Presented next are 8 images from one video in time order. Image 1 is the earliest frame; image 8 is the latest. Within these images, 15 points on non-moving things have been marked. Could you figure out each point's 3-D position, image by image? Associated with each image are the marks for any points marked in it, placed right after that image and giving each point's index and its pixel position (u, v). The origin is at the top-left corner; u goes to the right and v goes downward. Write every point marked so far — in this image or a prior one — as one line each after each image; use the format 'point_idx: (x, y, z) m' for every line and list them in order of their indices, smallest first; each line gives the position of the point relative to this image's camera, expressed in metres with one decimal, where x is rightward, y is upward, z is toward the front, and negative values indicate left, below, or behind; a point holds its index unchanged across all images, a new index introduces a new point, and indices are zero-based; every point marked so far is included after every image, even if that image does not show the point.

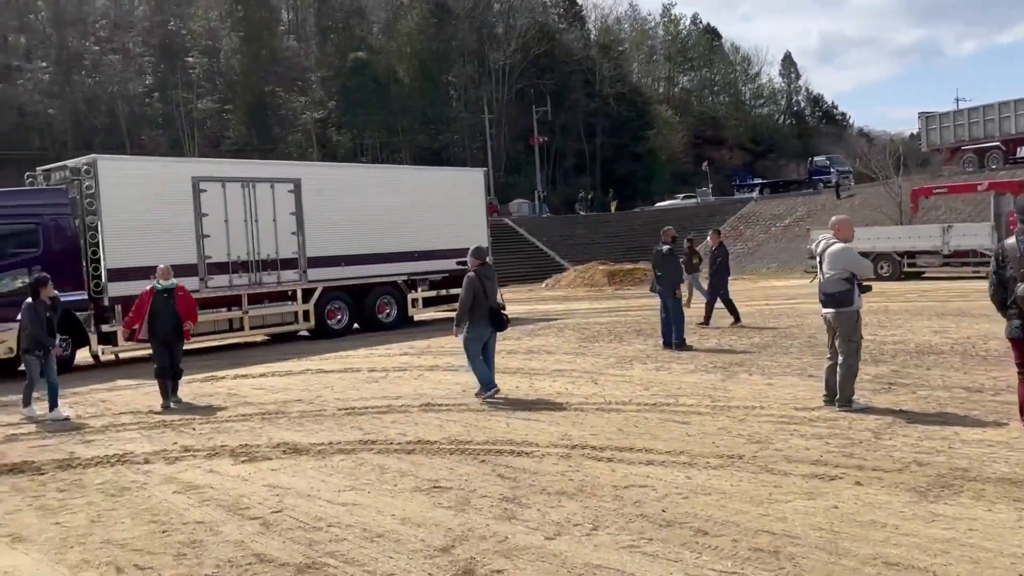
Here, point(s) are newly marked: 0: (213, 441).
0: (-3.0, -1.5, +8.9) m
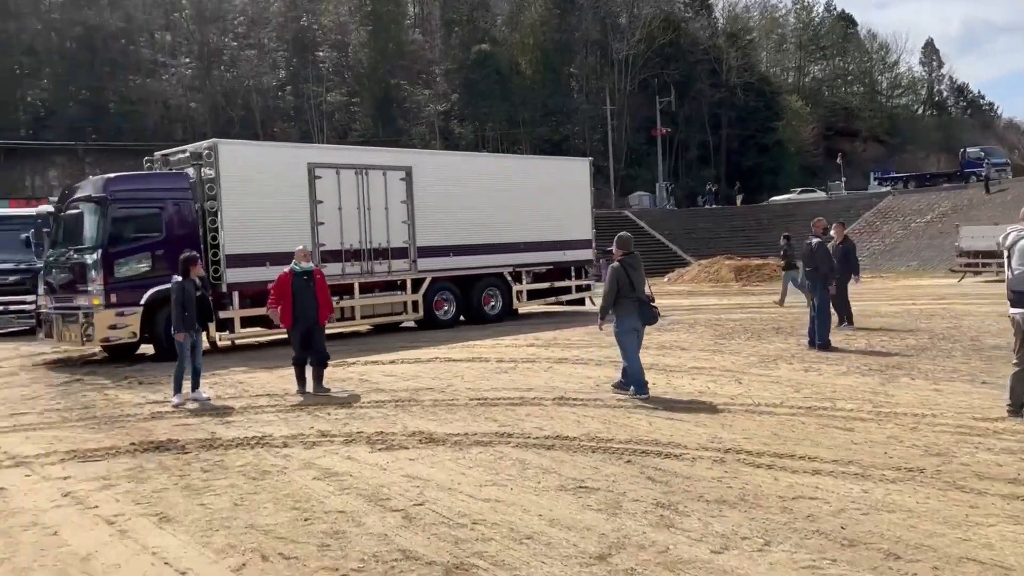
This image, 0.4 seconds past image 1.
0: (-1.6, -1.4, +8.8) m
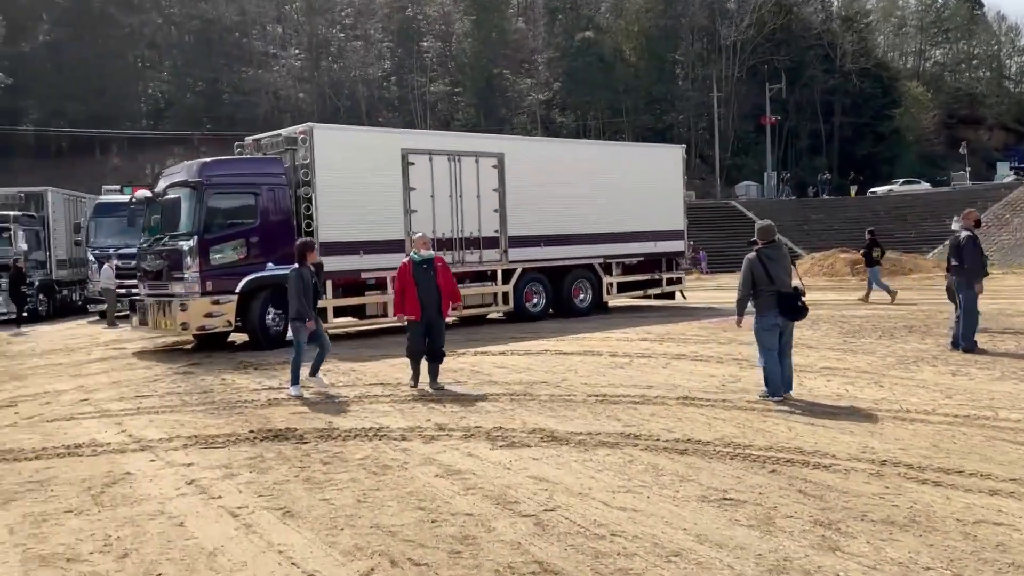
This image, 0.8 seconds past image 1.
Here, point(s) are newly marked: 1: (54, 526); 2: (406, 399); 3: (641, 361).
0: (-0.4, -1.3, +8.6) m
1: (-2.9, -1.5, +5.6) m
2: (-1.2, -1.2, +9.9) m
3: (+1.8, -1.0, +12.5) m
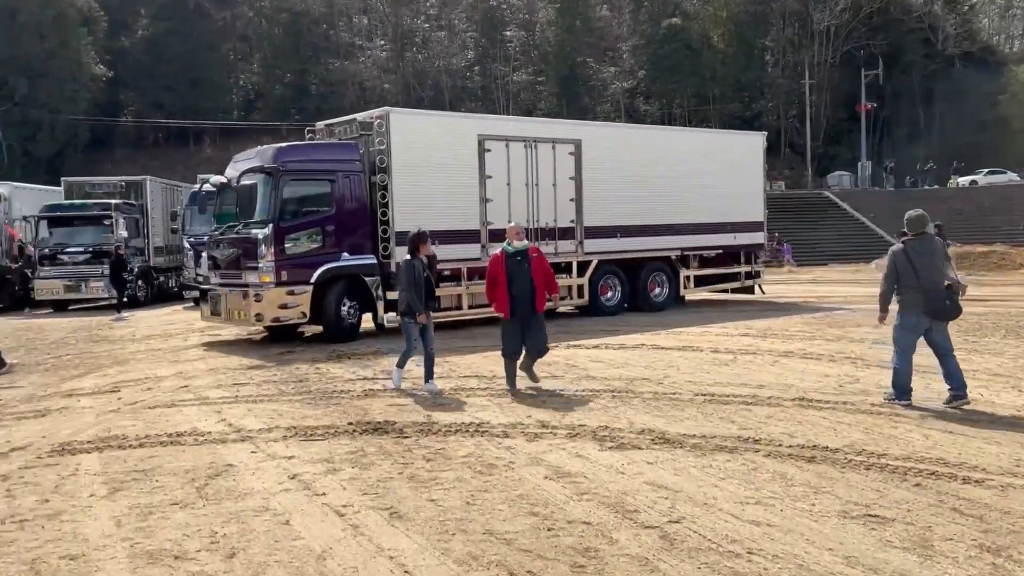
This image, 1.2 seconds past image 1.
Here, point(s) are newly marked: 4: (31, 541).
0: (+0.5, -1.2, +8.2) m
1: (-2.2, -1.4, +5.5) m
2: (-0.1, -1.1, +9.6) m
3: (+3.1, -0.9, +11.9) m
4: (-2.8, -1.5, +5.2) m
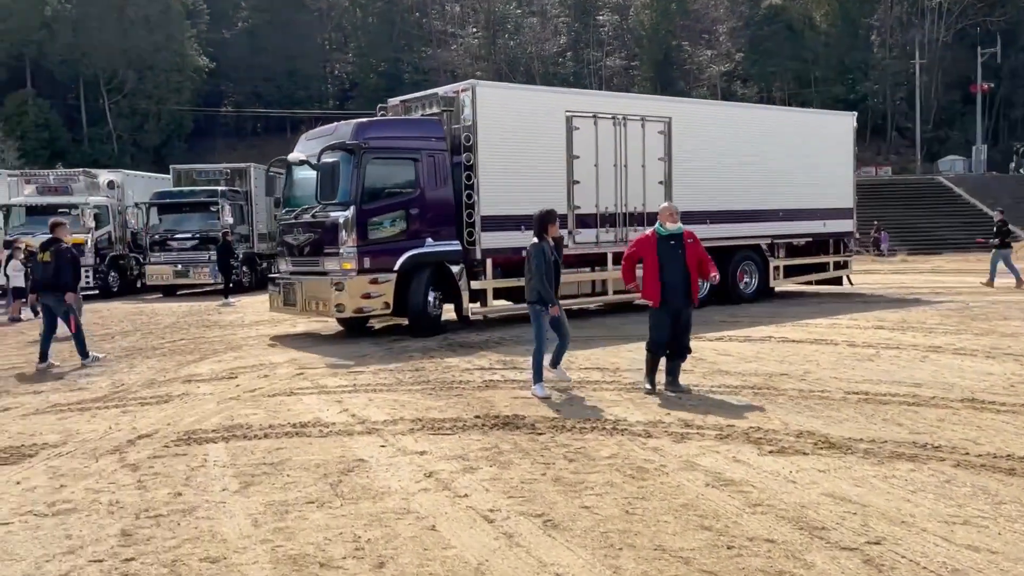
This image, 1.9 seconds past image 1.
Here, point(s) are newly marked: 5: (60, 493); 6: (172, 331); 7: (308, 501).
0: (+1.7, -1.1, +7.6) m
1: (-1.2, -1.3, +5.2) m
2: (+1.3, -1.0, +9.1) m
3: (+4.7, -0.8, +11.0) m
4: (-1.9, -1.4, +4.9) m
5: (-3.0, -1.3, +5.9) m
6: (-6.2, -0.8, +16.1) m
7: (-1.3, -1.3, +5.5) m
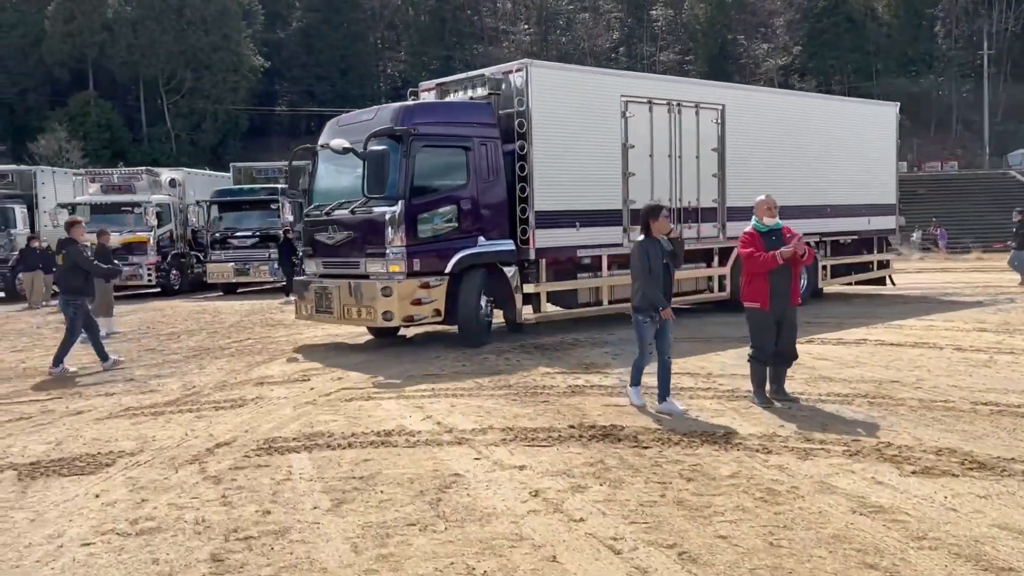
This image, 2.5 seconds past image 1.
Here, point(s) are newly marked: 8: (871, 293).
0: (+2.5, -1.1, +6.9) m
1: (-0.6, -1.4, +4.7) m
2: (+2.1, -1.0, +8.4) m
3: (+5.6, -0.8, +10.2) m
4: (-1.2, -1.4, +4.4) m
5: (-2.3, -1.4, +5.5) m
6: (-4.9, -0.8, +15.9) m
7: (-0.6, -1.3, +5.0) m
8: (+8.0, -0.1, +19.7) m
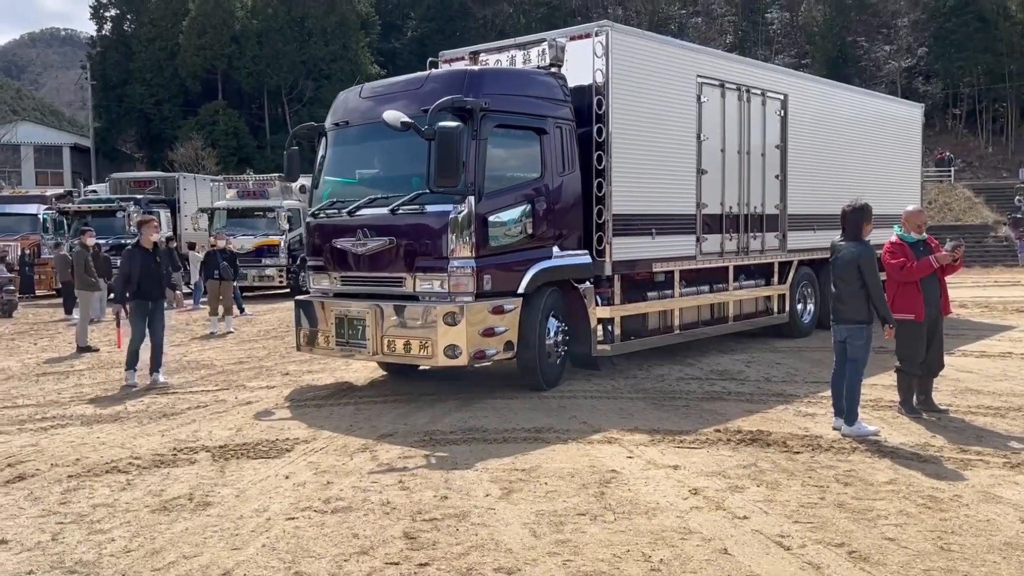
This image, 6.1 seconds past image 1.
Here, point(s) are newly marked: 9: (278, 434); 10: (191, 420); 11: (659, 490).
0: (+3.7, -1.2, +6.9) m
1: (+0.4, -1.4, +5.0) m
2: (+3.5, -1.1, +8.4) m
3: (+7.2, -1.0, +9.8) m
4: (-0.3, -1.4, +4.8) m
5: (-1.2, -1.4, +6.0) m
6: (-2.6, -0.8, +16.6) m
7: (+0.4, -1.4, +5.4) m
8: (+10.6, -0.4, +19.0) m
9: (-2.0, -1.3, +7.8) m
10: (-3.0, -1.3, +8.4) m
11: (+1.0, -1.3, +5.9) m
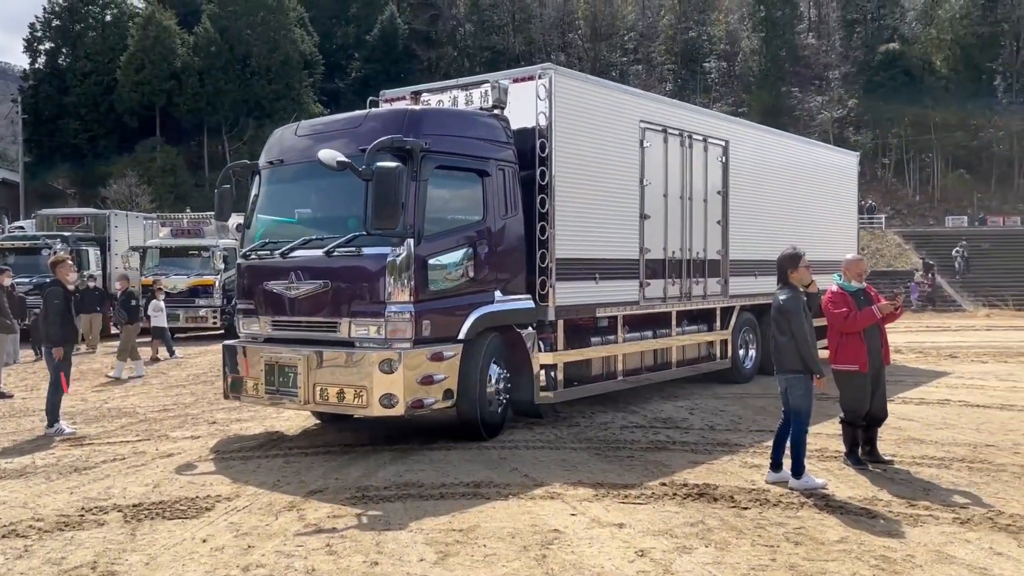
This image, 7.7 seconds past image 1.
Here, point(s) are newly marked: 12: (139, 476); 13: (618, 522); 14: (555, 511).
0: (+3.2, -1.6, +6.7) m
1: (0.0, -1.6, +4.6) m
2: (+2.9, -1.6, +8.3) m
3: (+6.5, -1.5, +9.9) m
4: (-0.6, -1.7, +4.4) m
5: (-1.6, -1.7, +5.5) m
6: (-3.7, -1.6, +16.1) m
7: (0.0, -1.6, +5.0) m
8: (+9.4, -1.4, +19.3) m
9: (-2.6, -1.7, +7.2) m
10: (-3.6, -1.6, +7.8) m
11: (+0.6, -1.6, +5.5) m
12: (-3.3, -1.7, +7.8) m
13: (+0.7, -1.6, +6.2) m
14: (+0.3, -1.6, +6.5) m
